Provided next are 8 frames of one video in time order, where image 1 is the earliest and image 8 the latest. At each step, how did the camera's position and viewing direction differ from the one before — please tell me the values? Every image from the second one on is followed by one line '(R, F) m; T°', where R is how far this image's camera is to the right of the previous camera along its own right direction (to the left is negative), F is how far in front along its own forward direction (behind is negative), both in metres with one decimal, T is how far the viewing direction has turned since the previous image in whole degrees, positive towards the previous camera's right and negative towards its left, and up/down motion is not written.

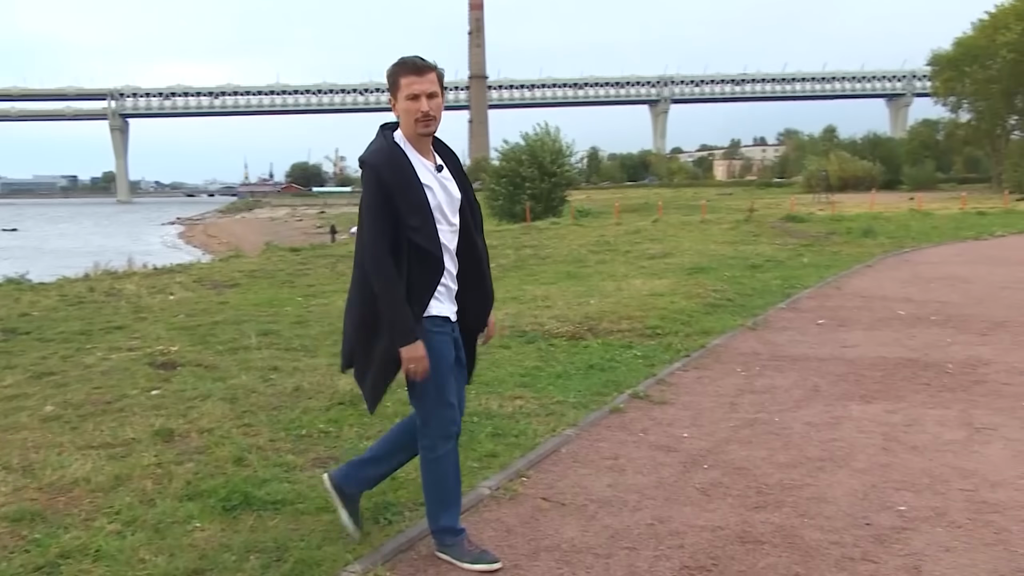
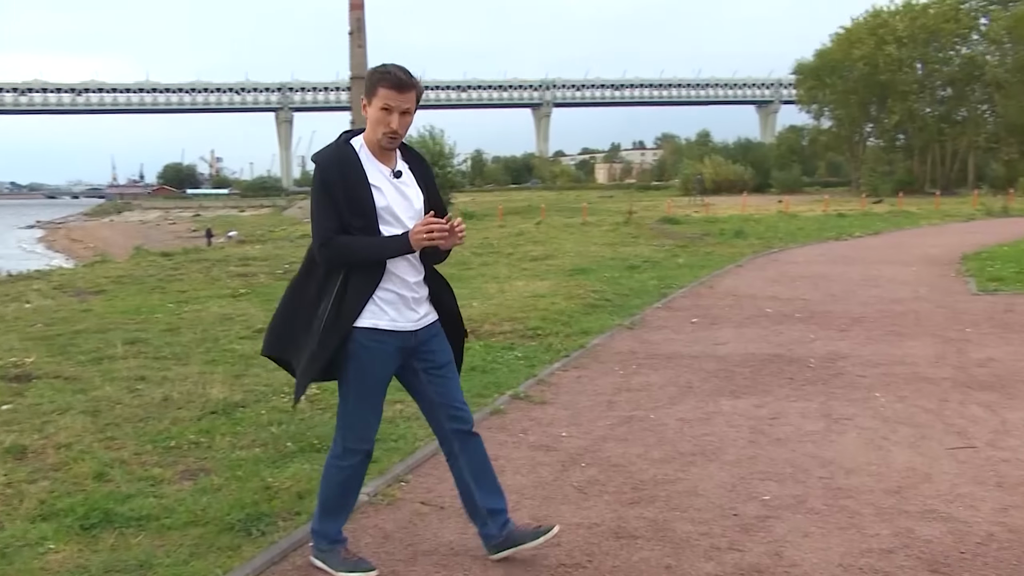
(+0.5, 0.0) m; +6°
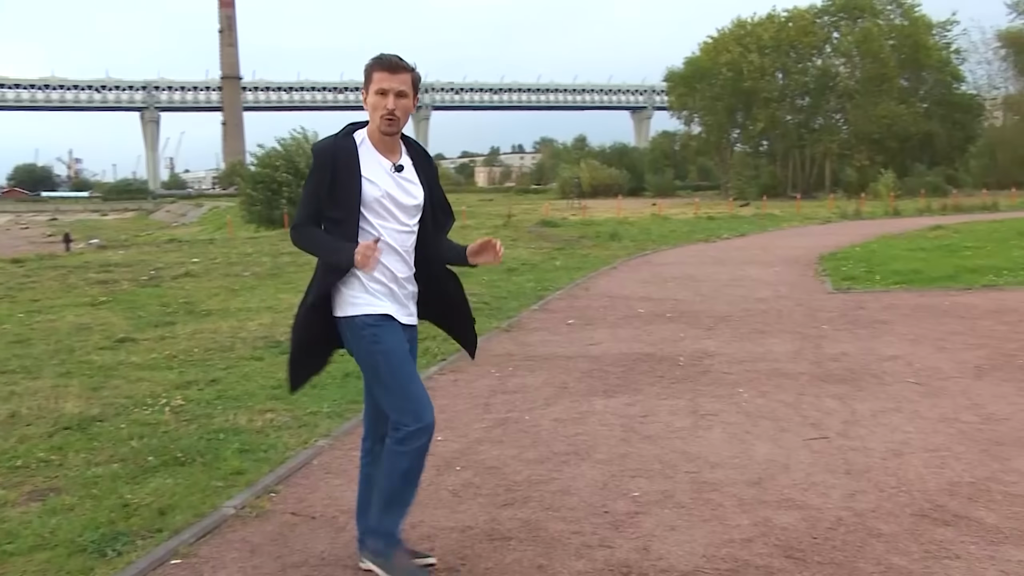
(+0.5, 0.0) m; +6°
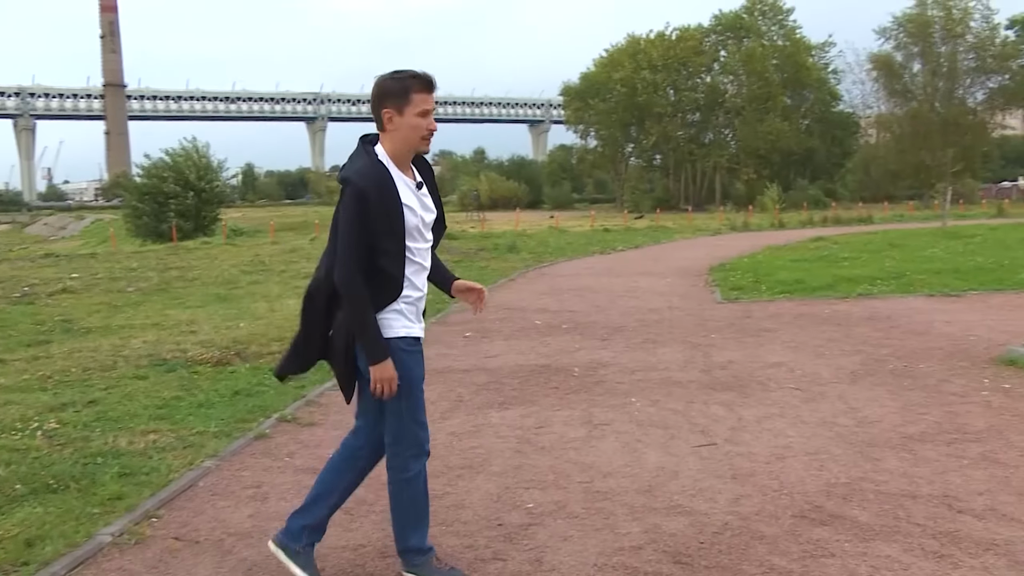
(+0.4, 0.0) m; +5°
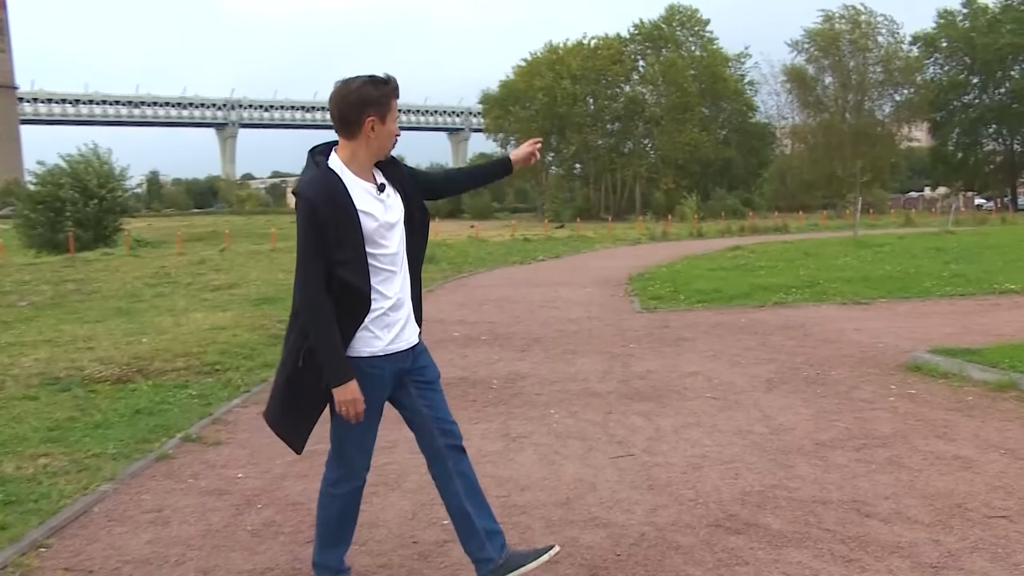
(+0.4, +0.1) m; +4°
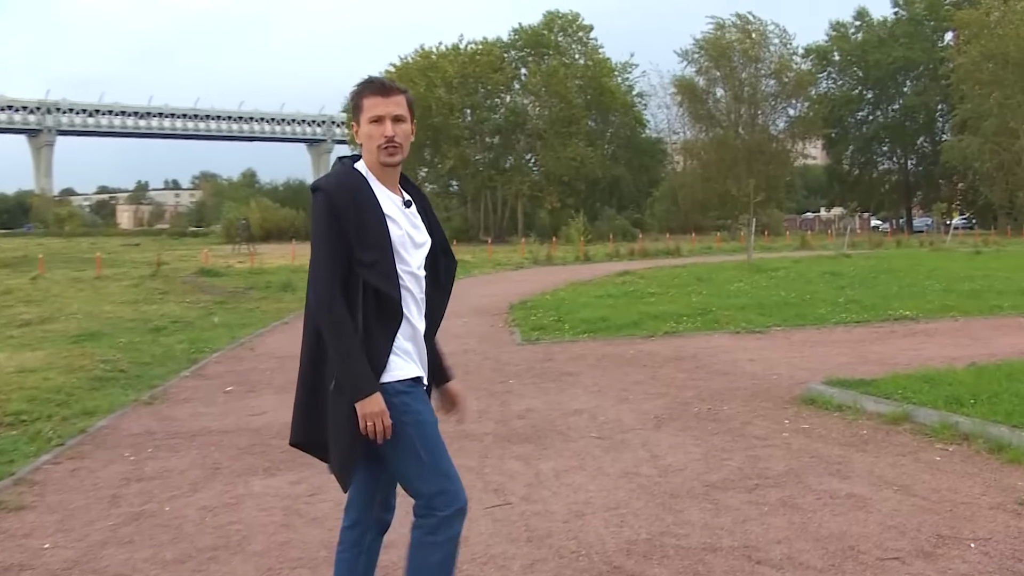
(+0.7, +0.7) m; +5°
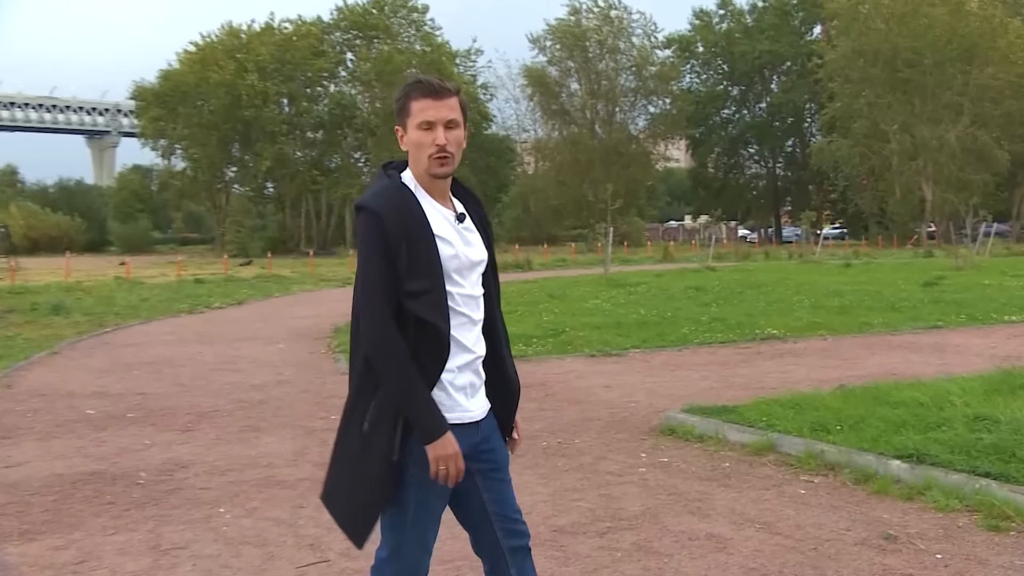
(+1.0, +0.9) m; +6°
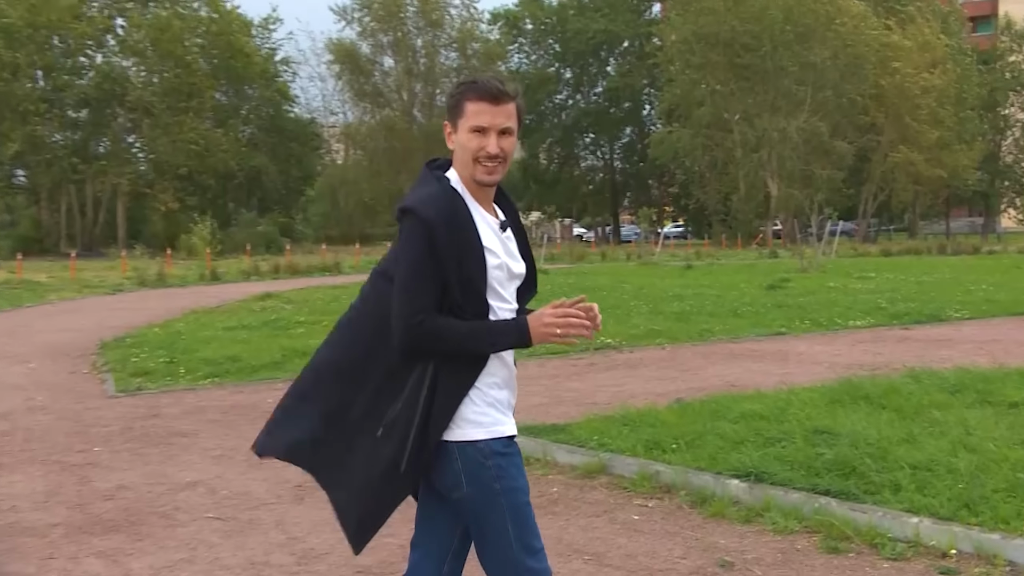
(+1.0, +0.7) m; +5°
